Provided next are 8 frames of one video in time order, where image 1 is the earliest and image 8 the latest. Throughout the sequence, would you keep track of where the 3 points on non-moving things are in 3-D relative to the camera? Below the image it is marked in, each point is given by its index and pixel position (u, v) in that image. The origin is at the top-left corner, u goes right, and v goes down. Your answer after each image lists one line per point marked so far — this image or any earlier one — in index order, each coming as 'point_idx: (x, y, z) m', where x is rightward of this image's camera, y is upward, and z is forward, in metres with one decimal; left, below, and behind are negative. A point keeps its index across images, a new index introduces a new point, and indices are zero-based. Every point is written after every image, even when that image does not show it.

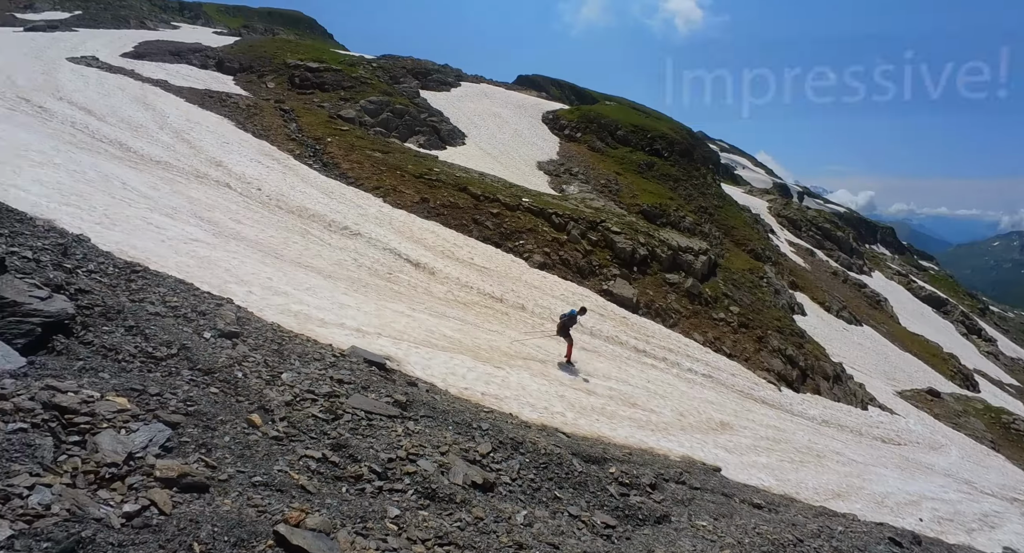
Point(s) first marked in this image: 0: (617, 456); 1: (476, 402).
0: (+3.8, -5.4, +16.5) m
1: (-0.9, -4.3, +18.4) m
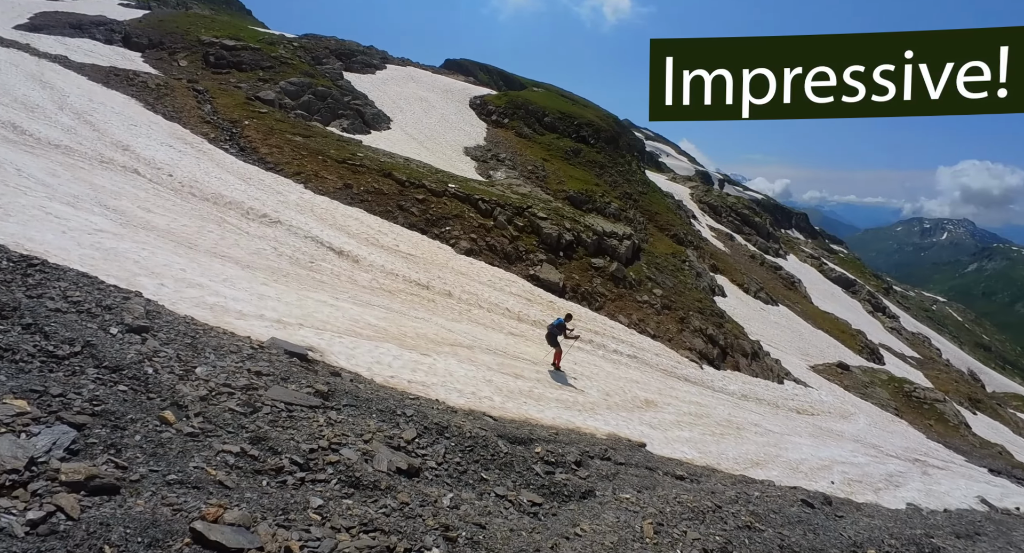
0: (+1.1, -5.1, +16.8) m
1: (-3.8, -4.0, +18.3) m
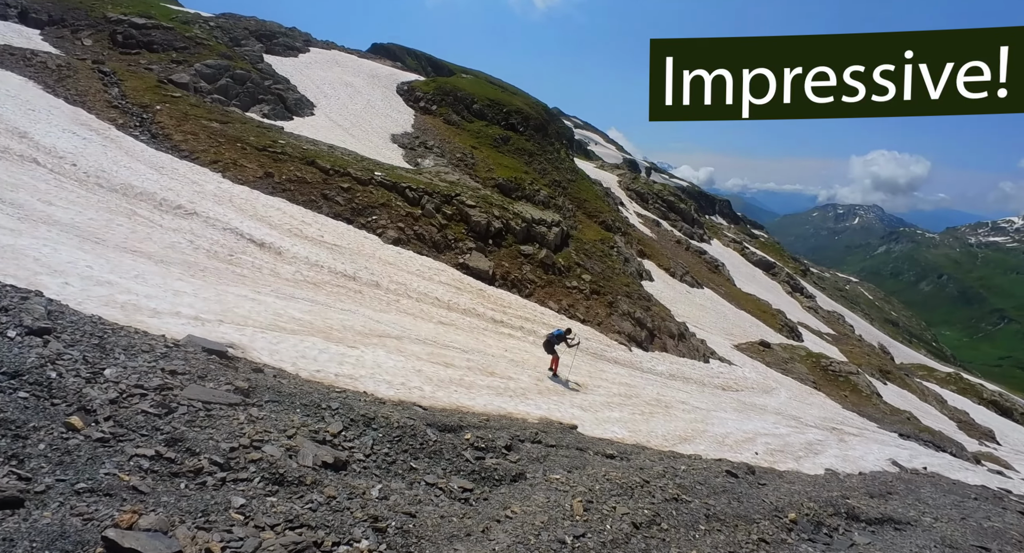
0: (-1.2, -4.6, +16.8) m
1: (-6.2, -3.7, +17.7) m
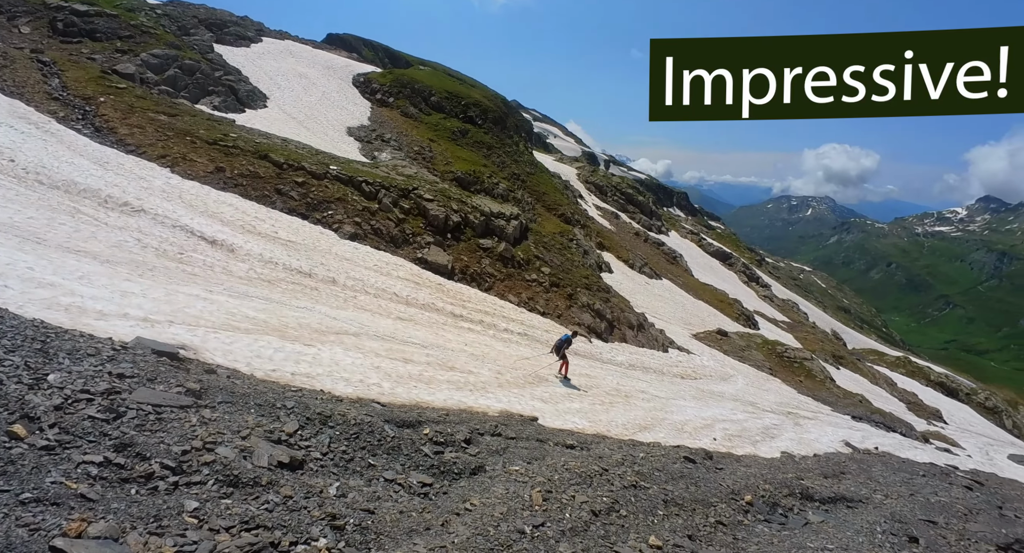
0: (-2.6, -4.5, +16.8) m
1: (-7.6, -3.6, +17.4) m
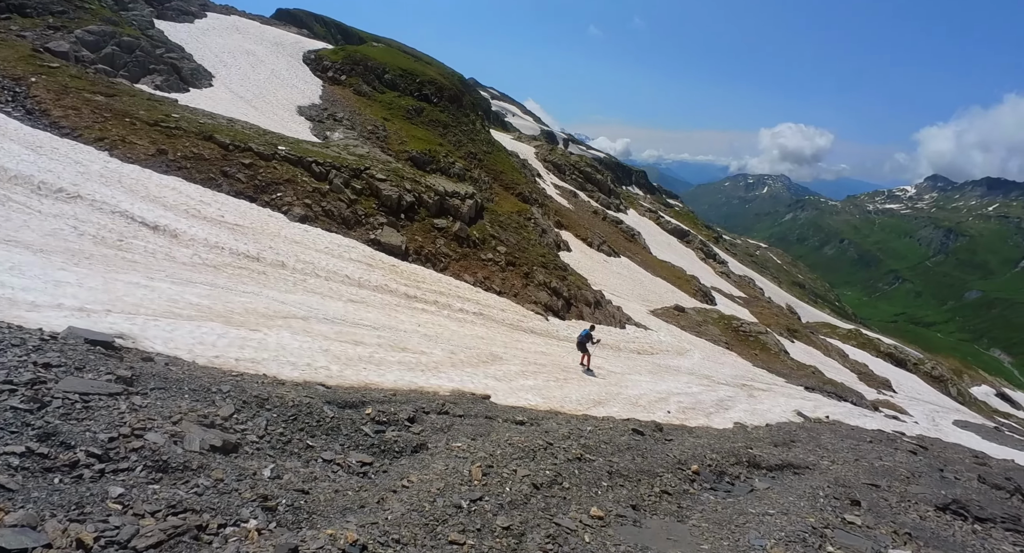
0: (-4.2, -3.8, +16.5) m
1: (-9.3, -3.0, +16.8) m
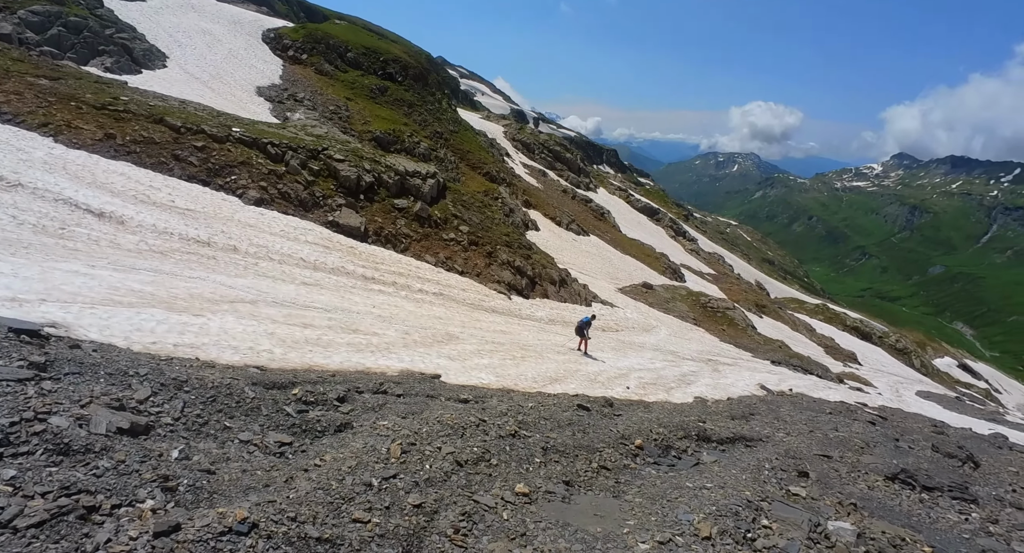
0: (-5.8, -3.1, +16.0) m
1: (-10.9, -2.4, +16.1) m
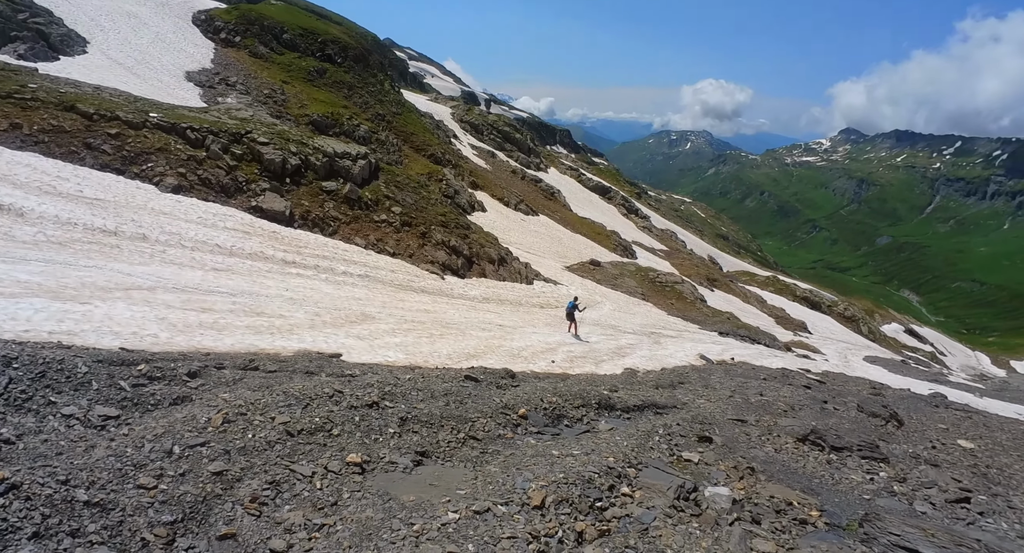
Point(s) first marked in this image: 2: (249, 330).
0: (-9.0, -2.5, +15.1) m
1: (-14.1, -2.0, +15.0) m
2: (-9.4, -2.0, +18.8) m
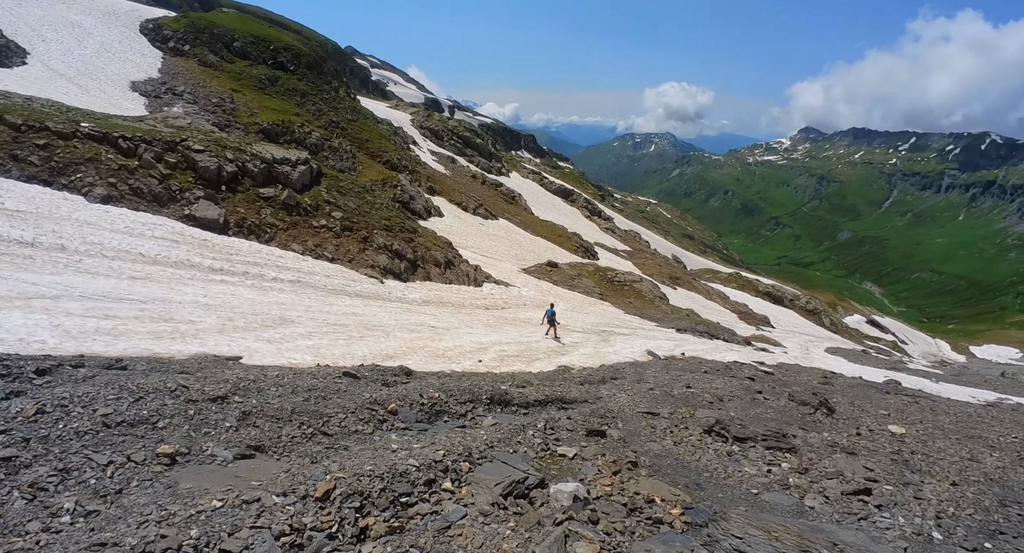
0: (-12.1, -2.6, +14.6) m
1: (-17.2, -2.2, +14.4) m
2: (-12.6, -2.1, +18.3) m
